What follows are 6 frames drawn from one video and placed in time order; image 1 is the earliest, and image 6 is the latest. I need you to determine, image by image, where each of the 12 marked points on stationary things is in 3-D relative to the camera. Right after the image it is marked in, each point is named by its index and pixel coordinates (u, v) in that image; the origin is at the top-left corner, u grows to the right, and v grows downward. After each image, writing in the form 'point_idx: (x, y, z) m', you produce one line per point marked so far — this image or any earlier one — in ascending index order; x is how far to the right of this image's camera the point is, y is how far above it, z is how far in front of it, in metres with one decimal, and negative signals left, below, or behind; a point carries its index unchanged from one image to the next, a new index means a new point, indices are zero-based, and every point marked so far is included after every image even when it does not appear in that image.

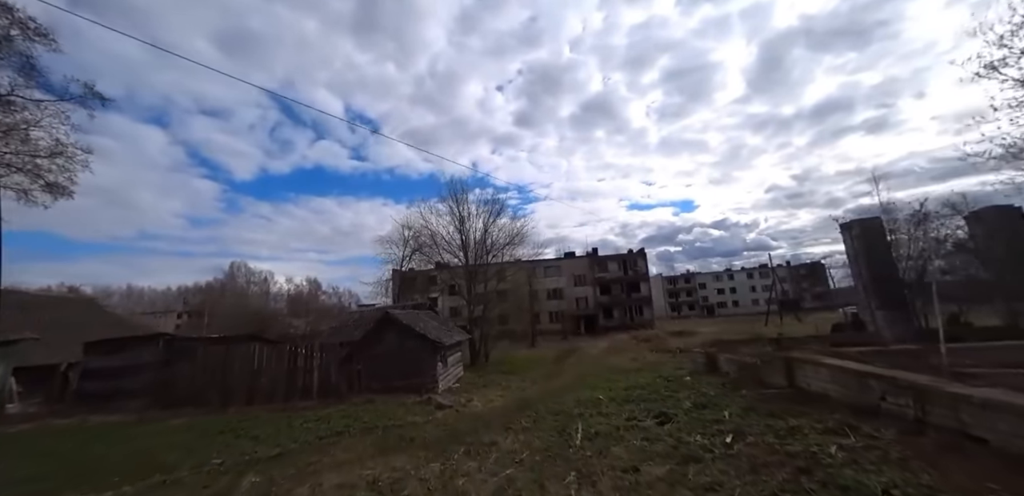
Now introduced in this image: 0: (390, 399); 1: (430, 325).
0: (-4.0, -5.0, +12.1) m
1: (-3.3, -3.1, +14.7) m
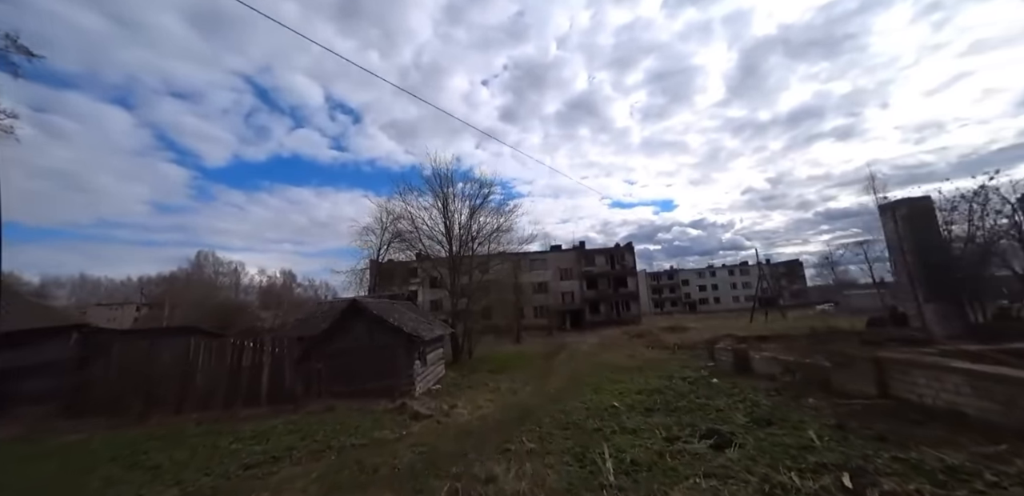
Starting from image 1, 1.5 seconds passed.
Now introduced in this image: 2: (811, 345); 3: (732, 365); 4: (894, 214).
0: (-4.2, -4.3, +10.0) m
1: (-3.6, -2.4, +12.6) m
2: (+8.2, -2.6, +10.1) m
3: (+5.9, -3.1, +9.7) m
4: (+10.9, +1.0, +10.5) m
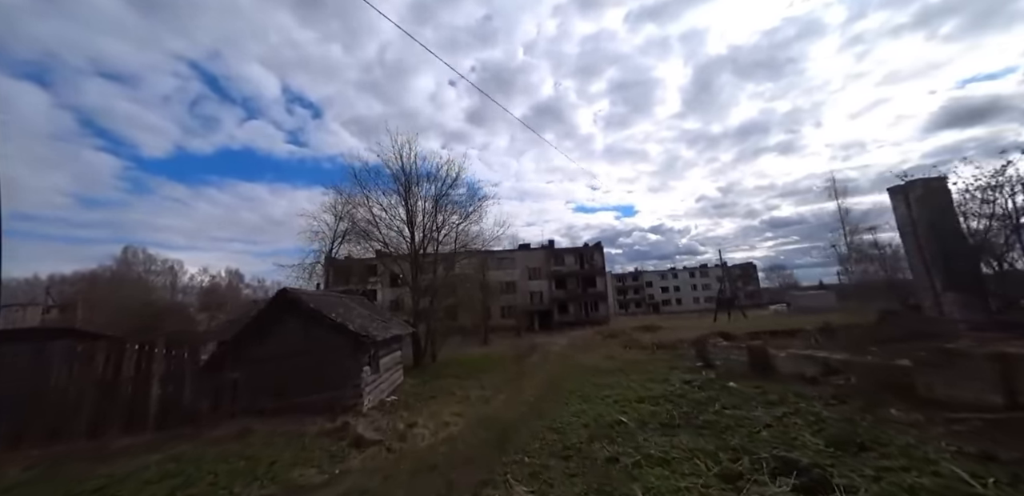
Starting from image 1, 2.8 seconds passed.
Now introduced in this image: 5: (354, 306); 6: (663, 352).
0: (-4.8, -3.7, +7.6) m
1: (-4.4, -1.8, +10.2) m
2: (+7.6, -2.2, +8.9) m
3: (+5.3, -2.7, +8.3) m
4: (+10.3, +1.4, +9.6) m
5: (-5.0, -1.9, +11.6) m
6: (+7.6, -5.2, +18.3) m
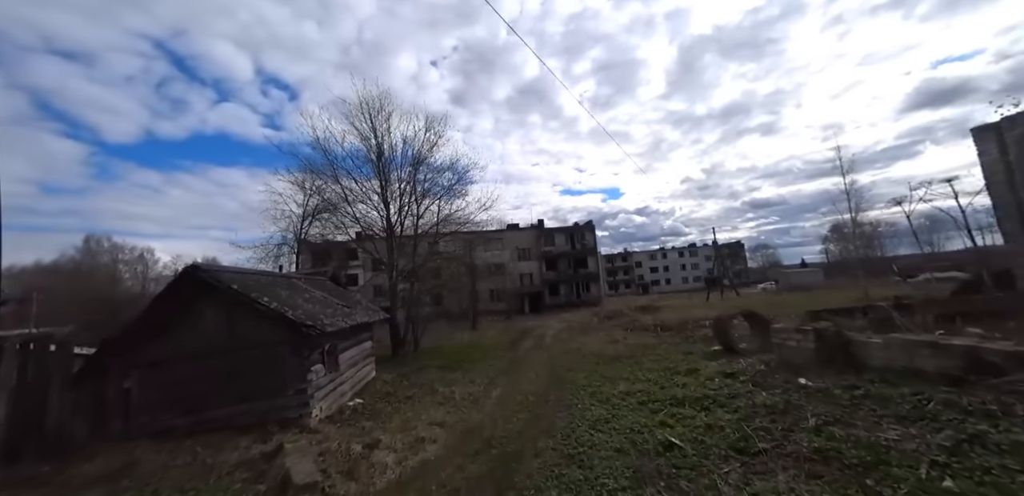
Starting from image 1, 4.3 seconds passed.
0: (-4.8, -3.1, +5.4) m
1: (-4.6, -1.1, +7.9) m
2: (+7.6, -1.3, +7.0) m
3: (+5.2, -1.9, +6.4) m
4: (+10.2, +2.3, +7.7) m
5: (-5.2, -1.0, +9.3) m
6: (+7.2, -3.9, +16.6) m
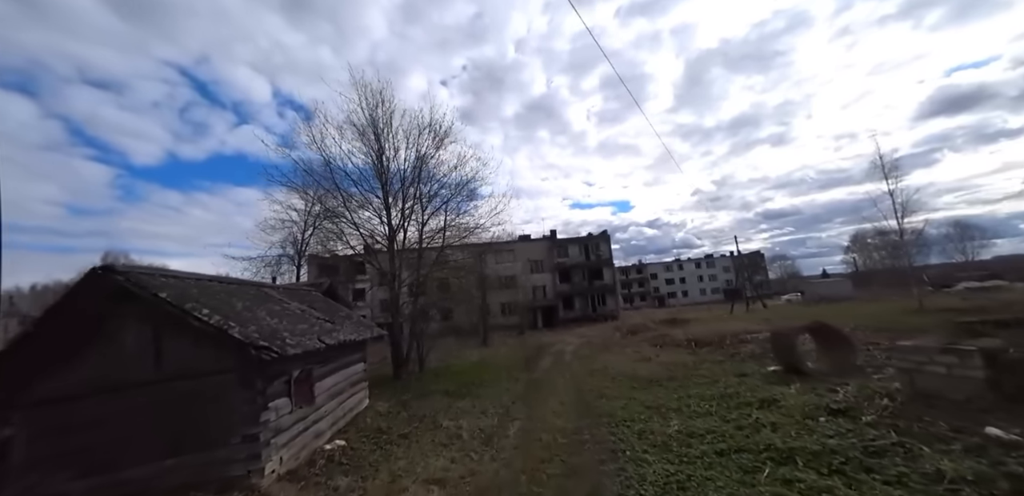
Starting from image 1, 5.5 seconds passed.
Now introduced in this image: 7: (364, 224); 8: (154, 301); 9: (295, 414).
0: (-4.4, -3.0, +3.6) m
1: (-4.2, -1.0, +6.2) m
2: (+7.9, -1.1, +4.9) m
3: (+5.6, -1.7, +4.3) m
4: (+10.5, +2.6, +5.7) m
5: (-4.8, -1.1, +7.5) m
6: (+7.8, -4.1, +14.4) m
7: (-7.4, +1.2, +18.4) m
8: (-4.7, -0.7, +4.8) m
9: (-3.4, -2.6, +5.9) m
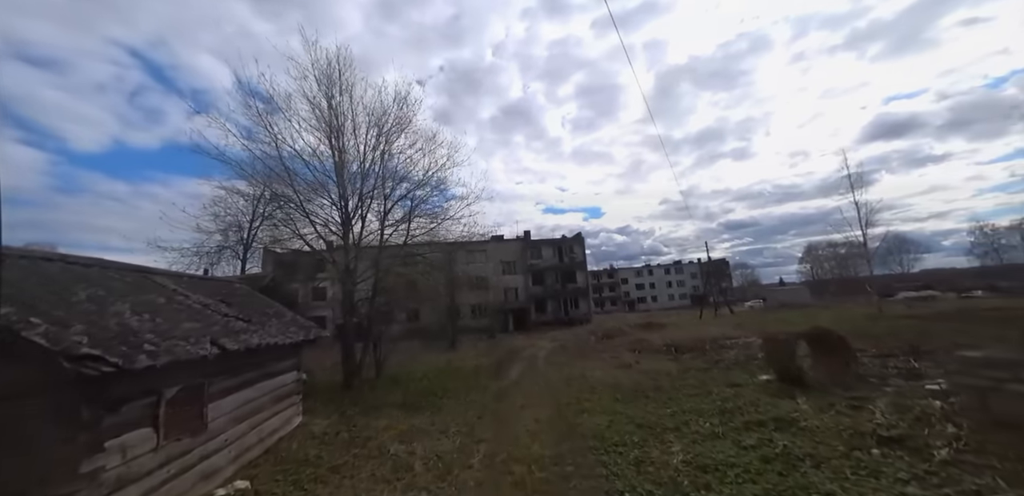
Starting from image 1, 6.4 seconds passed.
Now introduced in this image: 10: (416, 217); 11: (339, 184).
0: (-4.7, -2.5, +1.8) m
1: (-4.6, -0.6, +4.4) m
2: (+7.6, -1.0, +4.0) m
3: (+5.3, -1.5, +3.3) m
4: (+10.2, +2.6, +5.0) m
5: (-5.2, -0.7, +5.7) m
6: (+6.7, -4.0, +13.4) m
7: (-8.7, +1.6, +16.3) m
8: (-5.0, -0.3, +3.0) m
9: (-3.9, -2.2, +4.1) m
10: (-4.6, +1.4, +17.7) m
11: (-7.6, +3.0, +16.3) m
